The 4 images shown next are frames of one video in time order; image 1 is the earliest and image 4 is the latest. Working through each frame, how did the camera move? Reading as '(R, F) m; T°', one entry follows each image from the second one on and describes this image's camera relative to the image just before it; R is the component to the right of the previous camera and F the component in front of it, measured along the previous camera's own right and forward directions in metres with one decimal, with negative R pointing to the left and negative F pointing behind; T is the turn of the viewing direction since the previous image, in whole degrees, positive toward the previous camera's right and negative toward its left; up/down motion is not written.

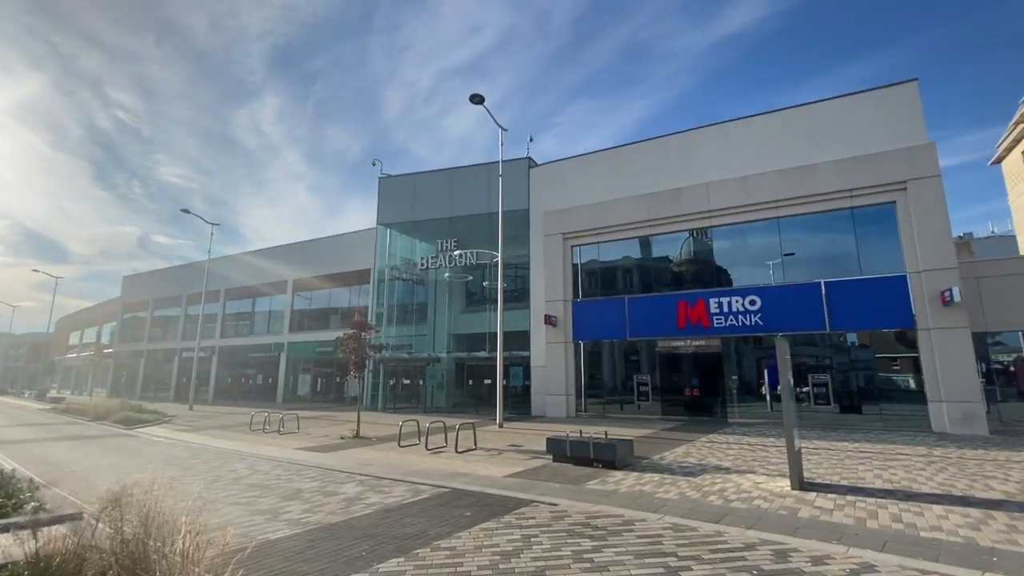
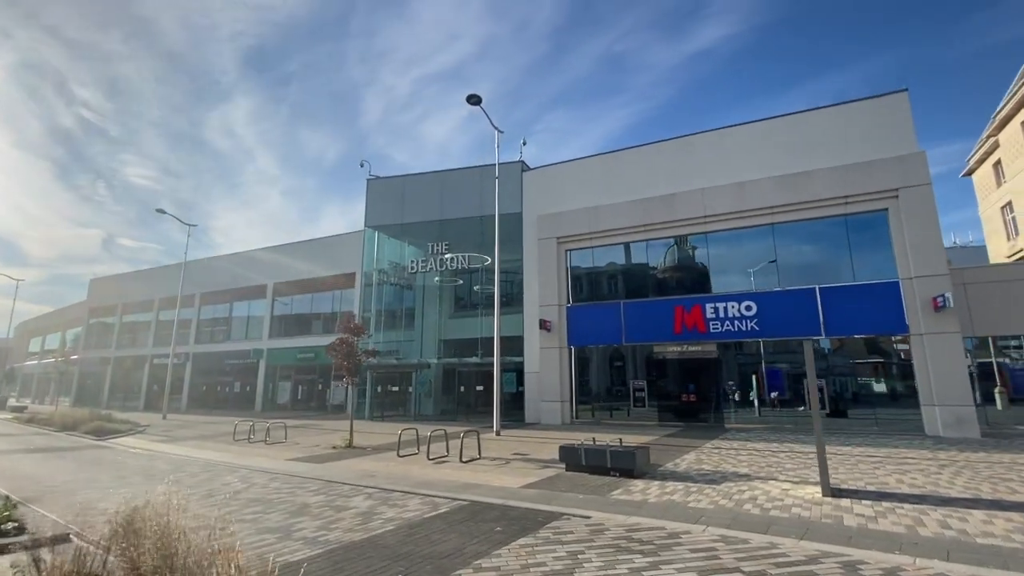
(-0.7, +0.4) m; +3°
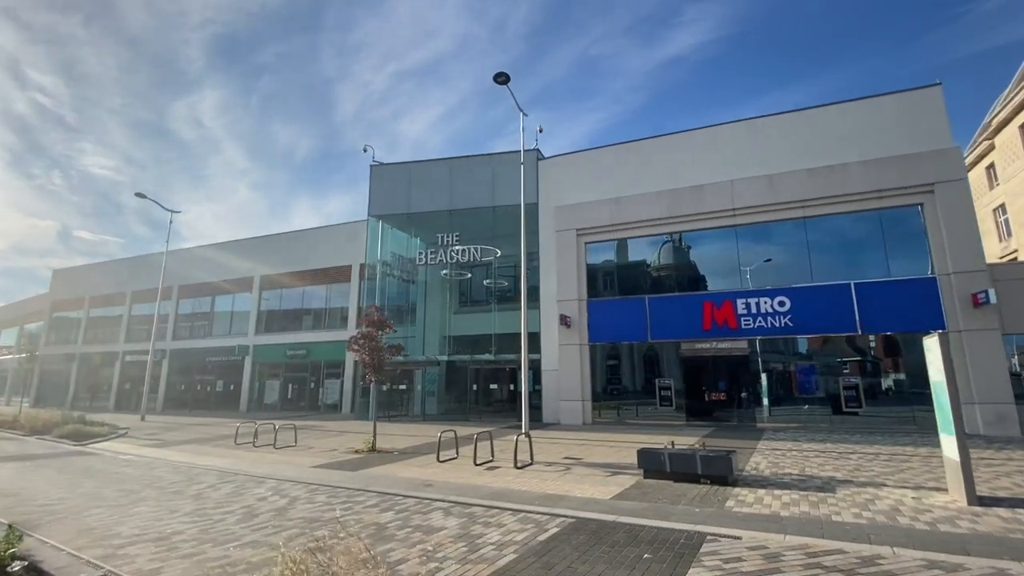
(-1.7, +1.1) m; +3°
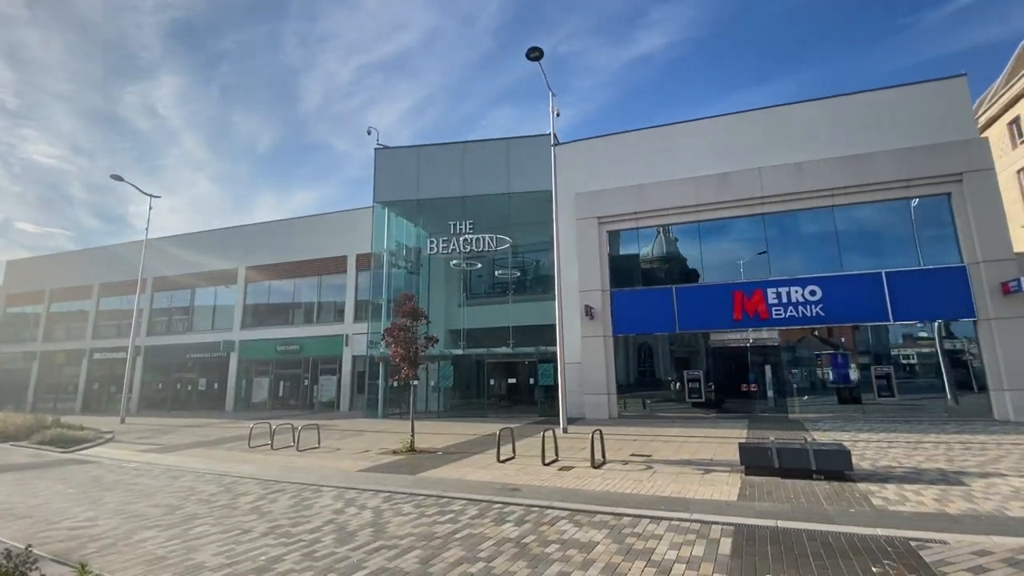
(-1.9, +0.9) m; +4°
